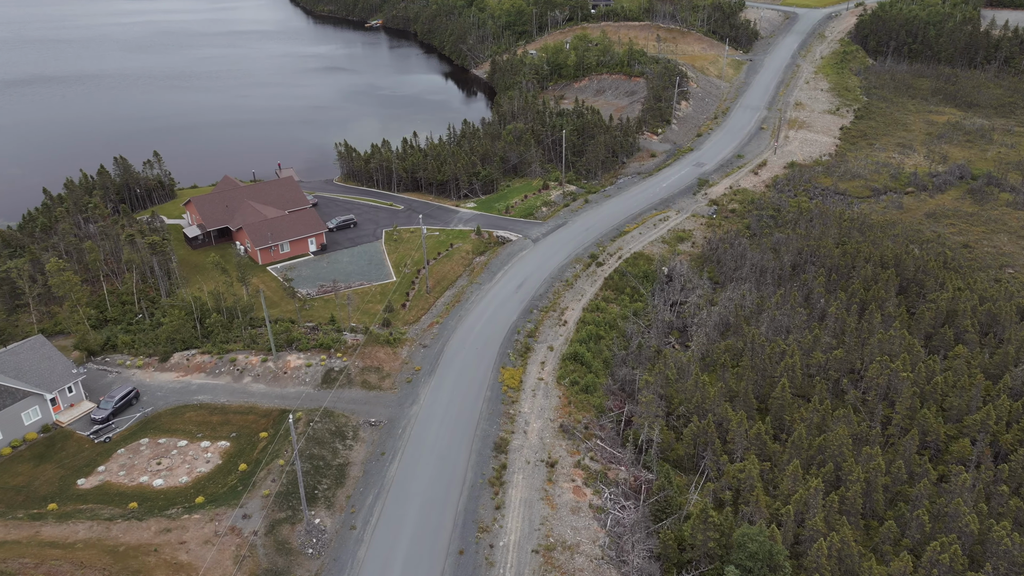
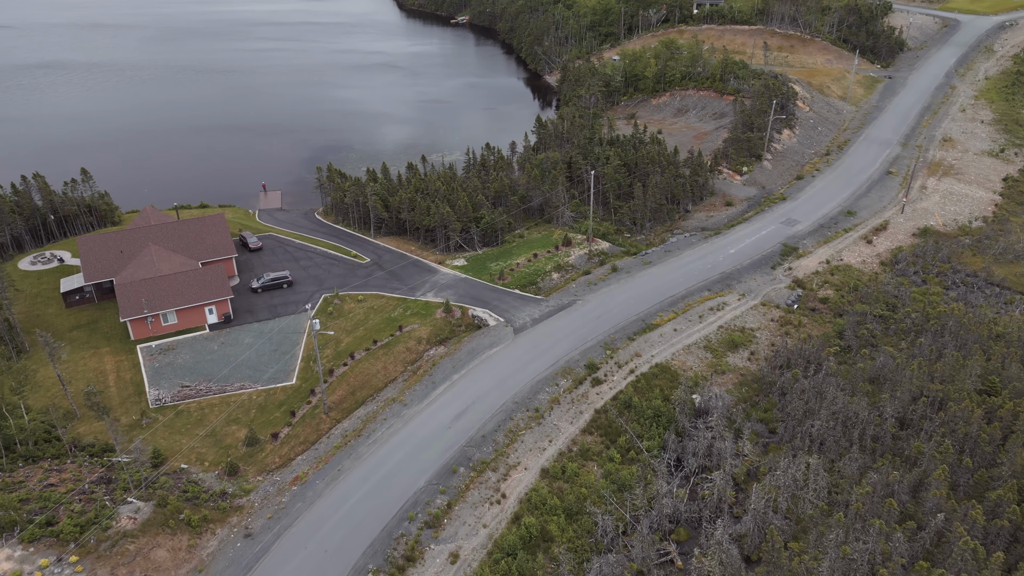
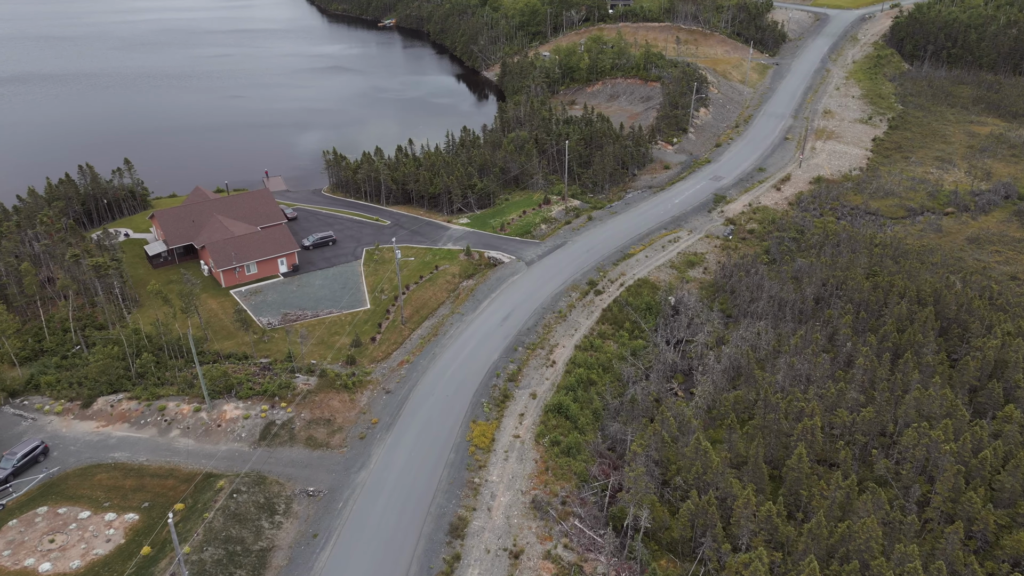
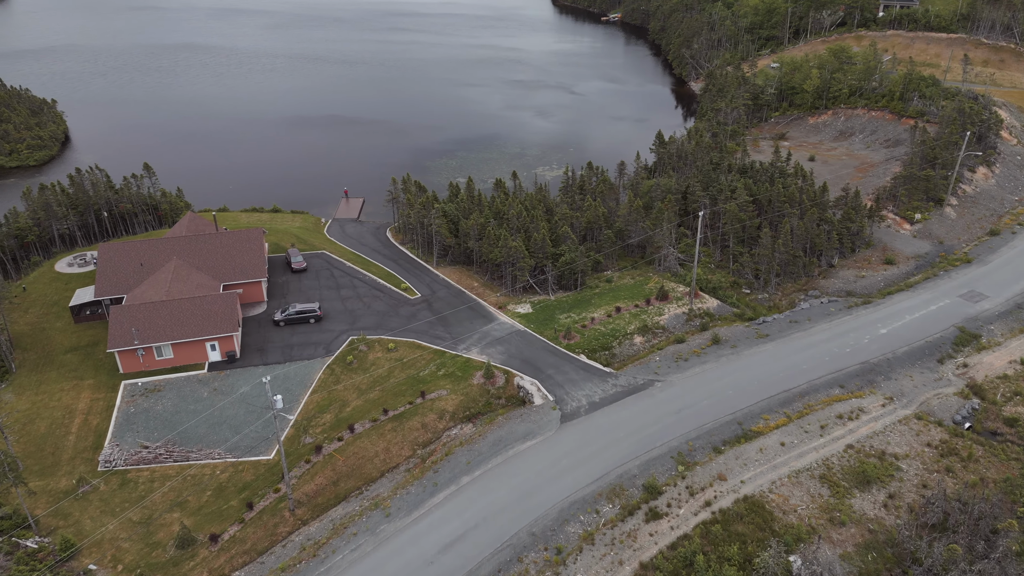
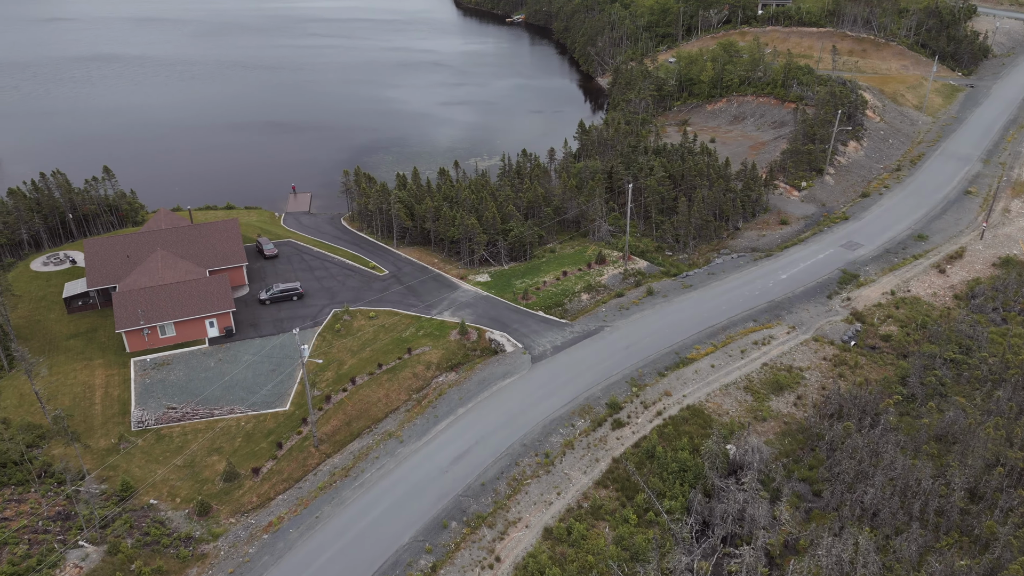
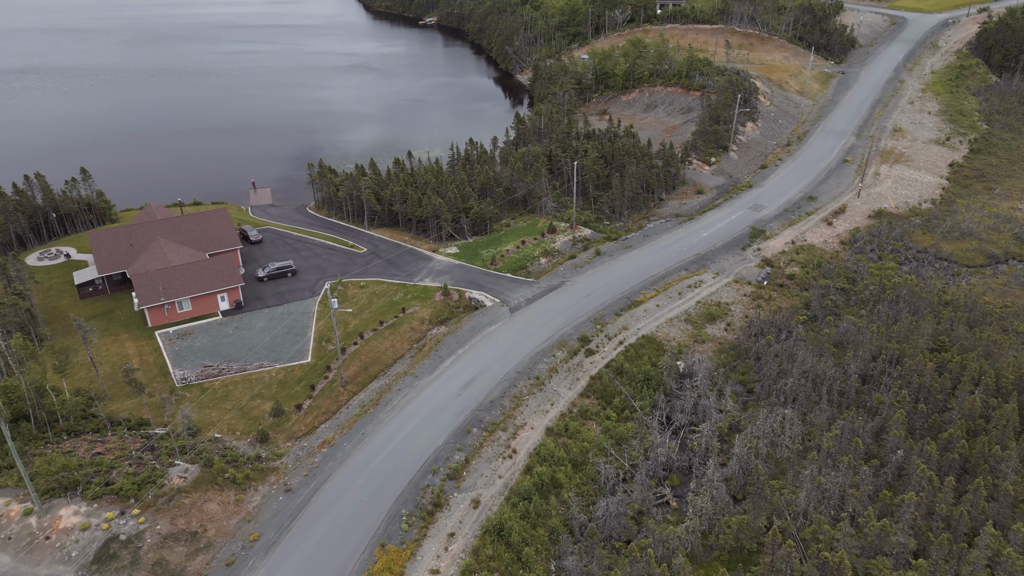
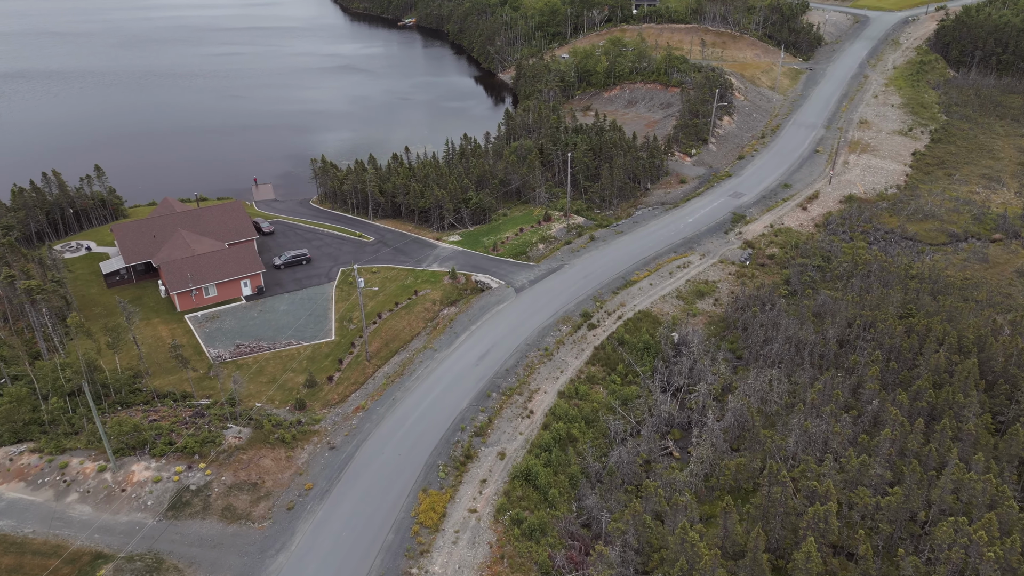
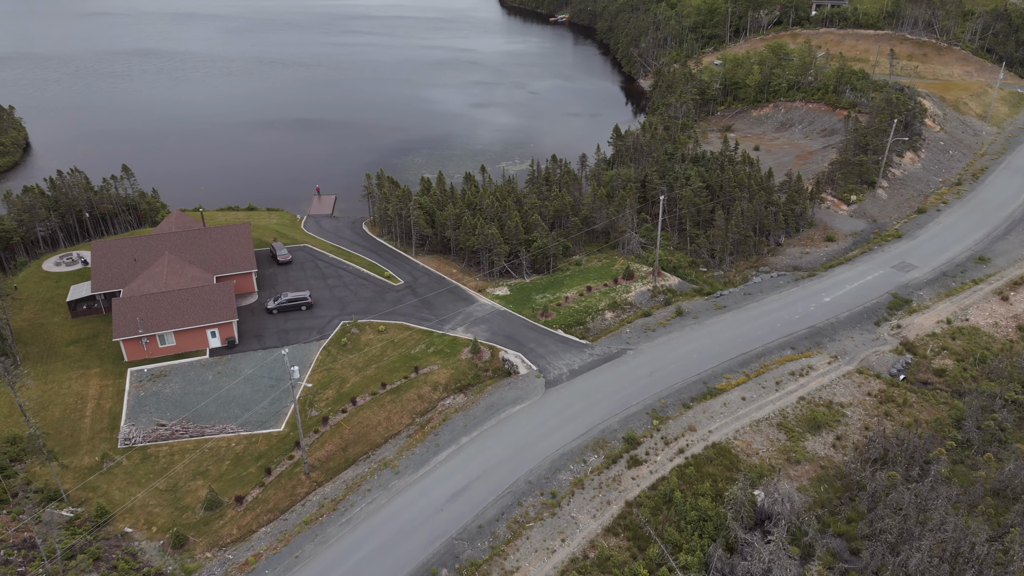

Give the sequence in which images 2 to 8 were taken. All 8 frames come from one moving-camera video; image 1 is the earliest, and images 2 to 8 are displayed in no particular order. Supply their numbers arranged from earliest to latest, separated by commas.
3, 7, 6, 2, 5, 8, 4
